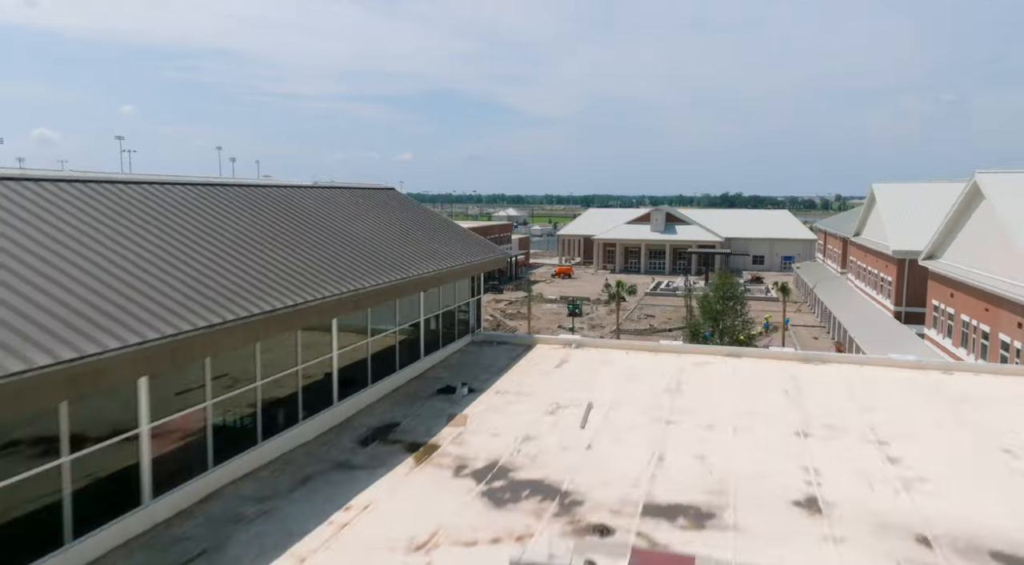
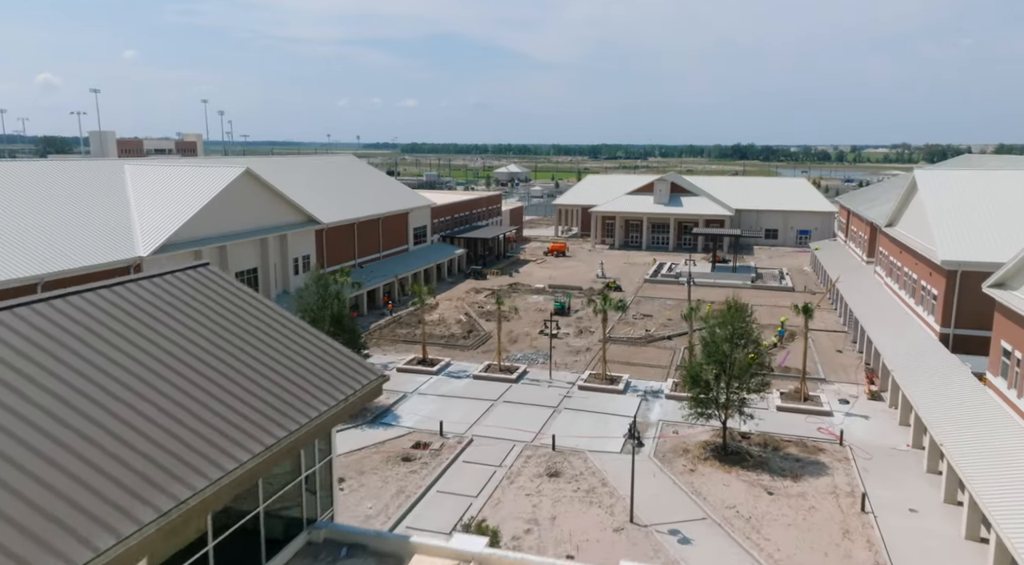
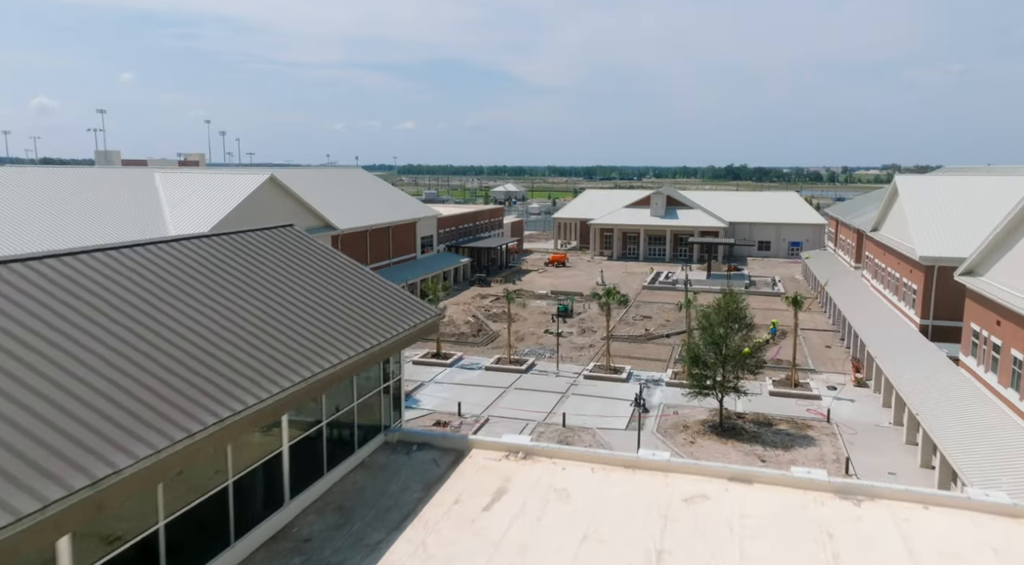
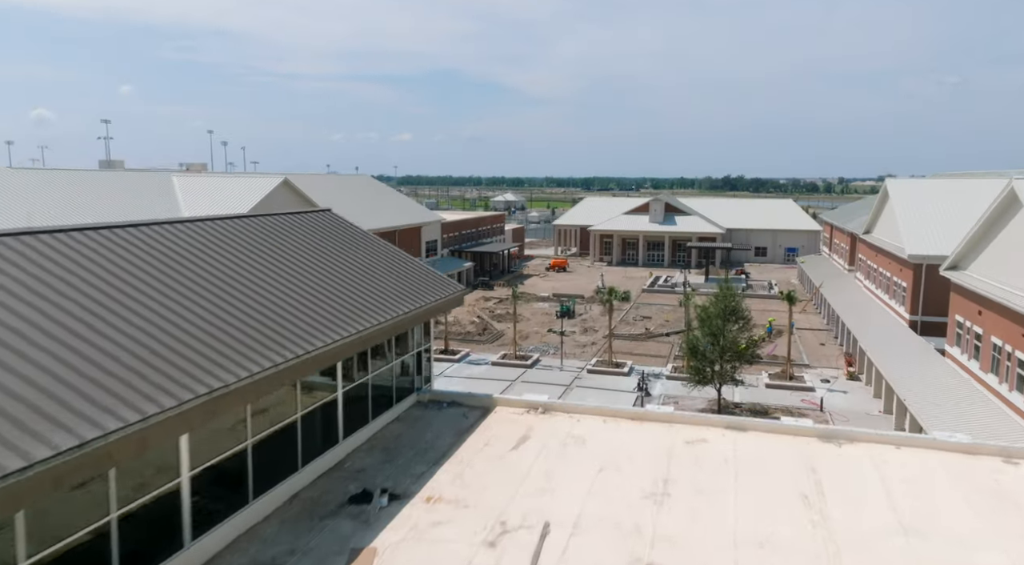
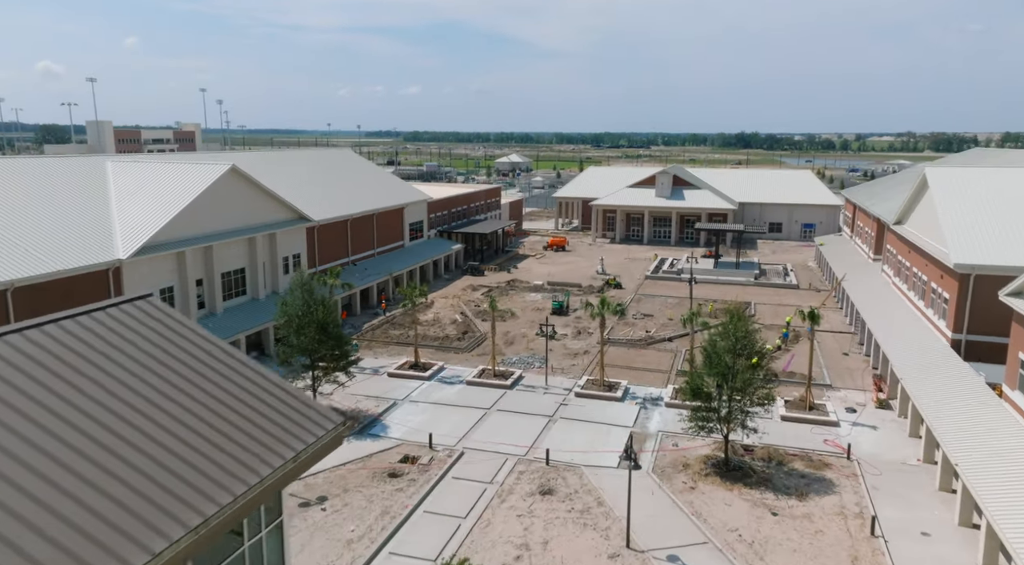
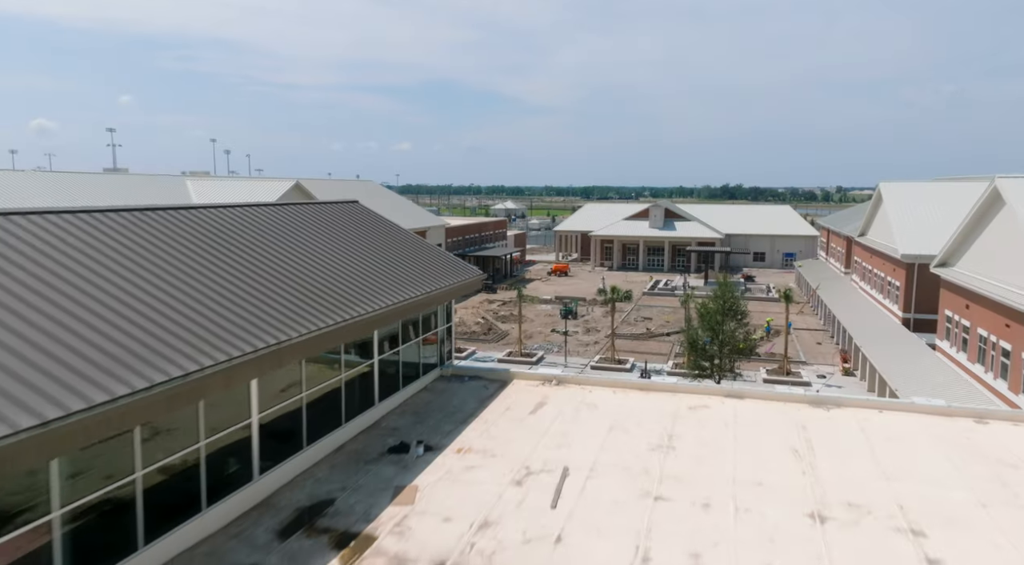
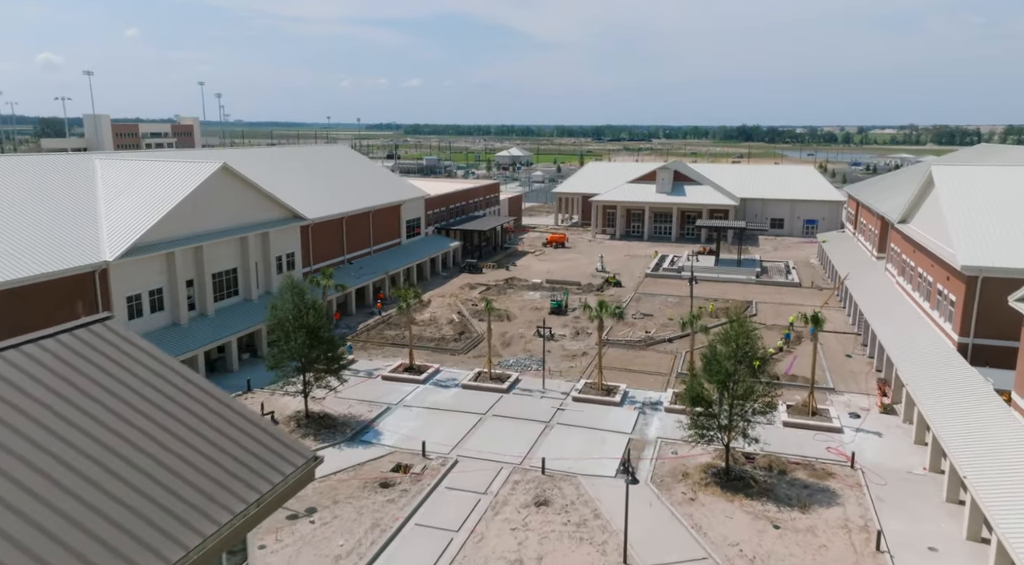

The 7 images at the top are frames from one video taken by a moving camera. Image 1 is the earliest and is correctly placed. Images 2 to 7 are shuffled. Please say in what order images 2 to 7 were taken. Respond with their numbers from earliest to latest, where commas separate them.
6, 4, 3, 2, 5, 7
